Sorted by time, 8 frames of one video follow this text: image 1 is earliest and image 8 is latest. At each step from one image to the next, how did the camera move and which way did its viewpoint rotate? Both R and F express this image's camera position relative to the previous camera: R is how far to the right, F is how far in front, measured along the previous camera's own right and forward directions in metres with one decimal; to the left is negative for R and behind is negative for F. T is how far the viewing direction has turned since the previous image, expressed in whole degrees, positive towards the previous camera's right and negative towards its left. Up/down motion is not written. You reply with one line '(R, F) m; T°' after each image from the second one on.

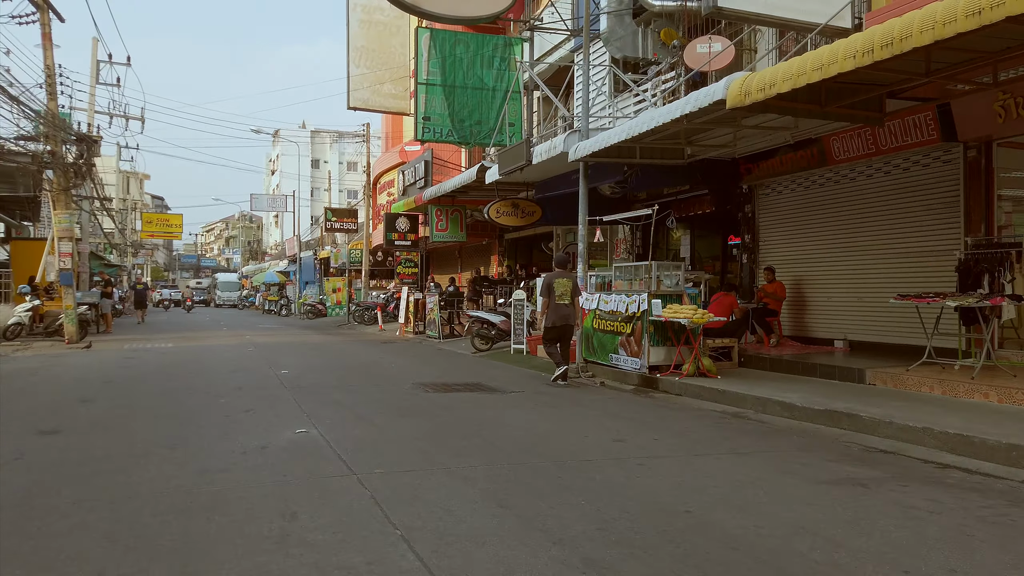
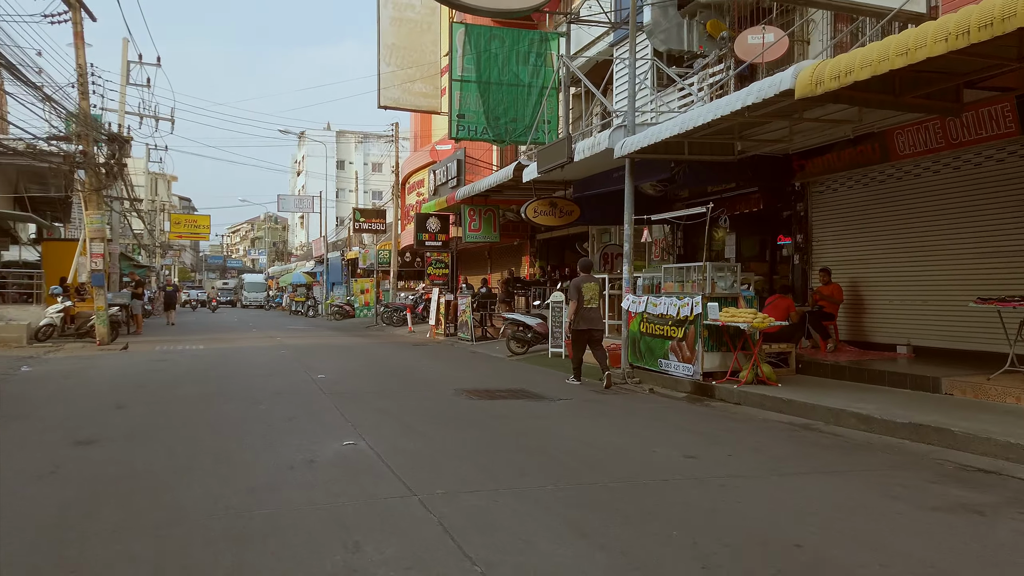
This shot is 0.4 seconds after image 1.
(-0.3, +0.4) m; -2°
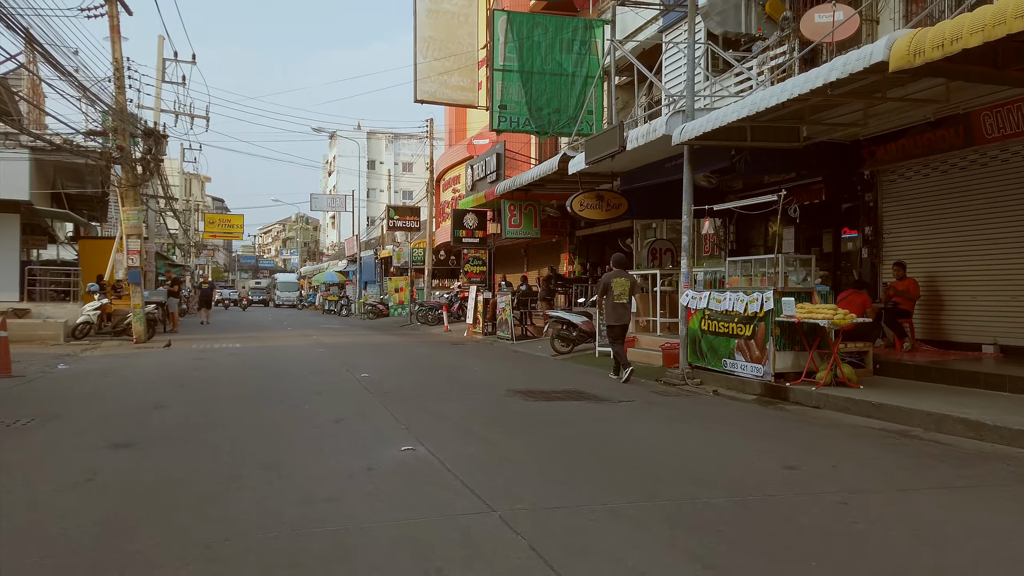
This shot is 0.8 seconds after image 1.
(-0.3, +0.6) m; -2°
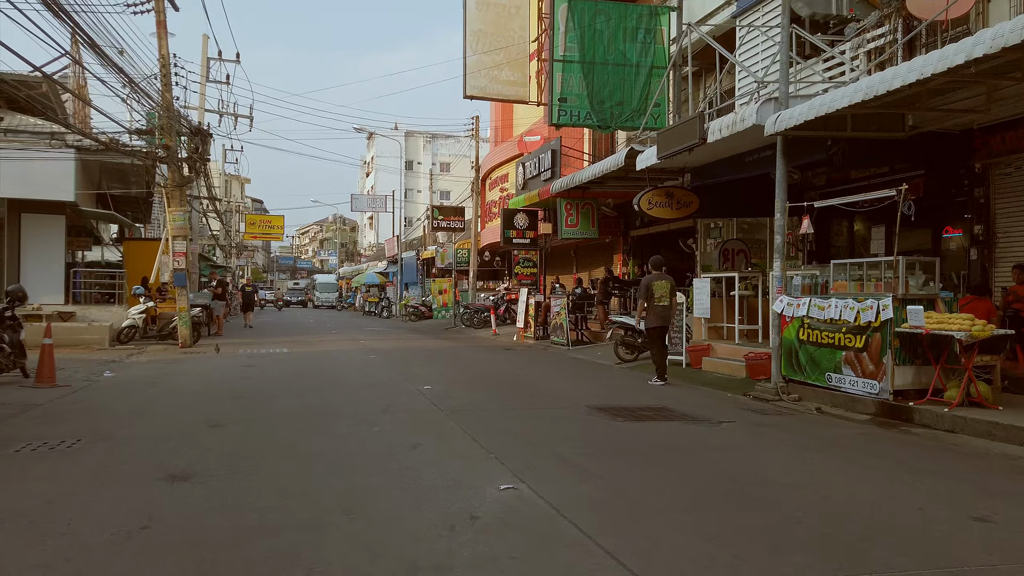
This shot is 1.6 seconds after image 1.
(-0.6, +0.9) m; -3°
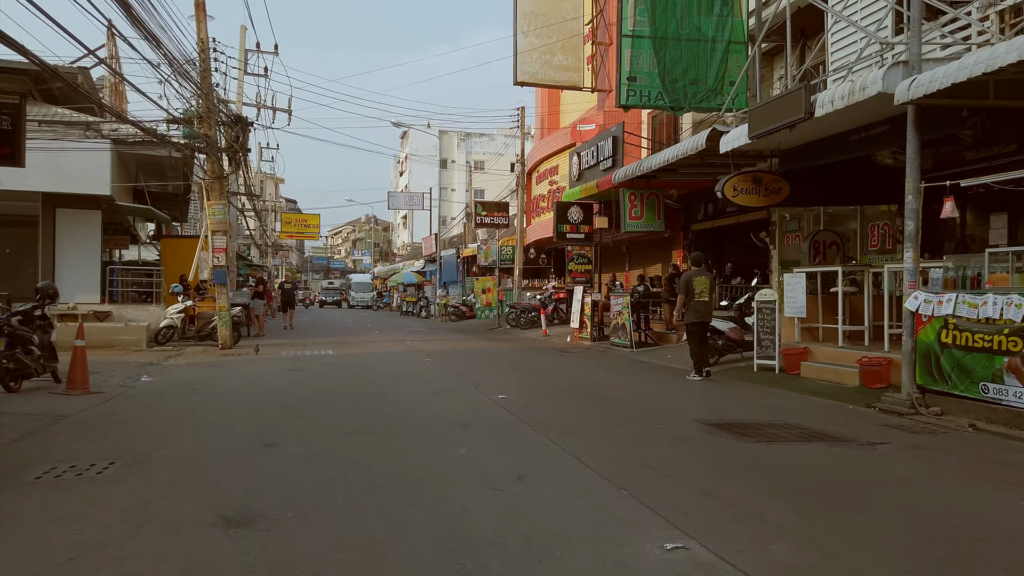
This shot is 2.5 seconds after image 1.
(-0.7, +1.2) m; -2°
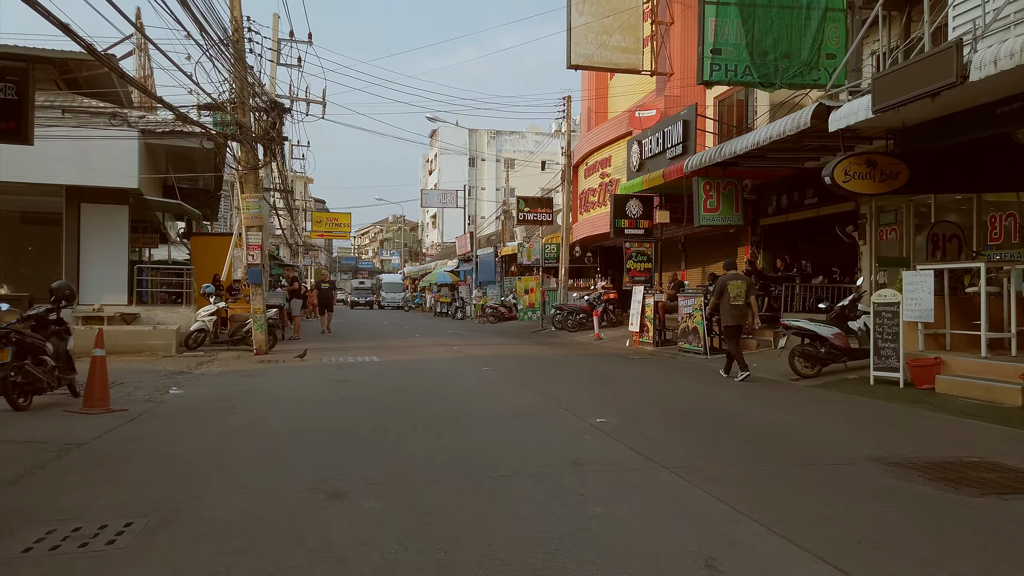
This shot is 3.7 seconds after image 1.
(-0.7, +1.5) m; -2°
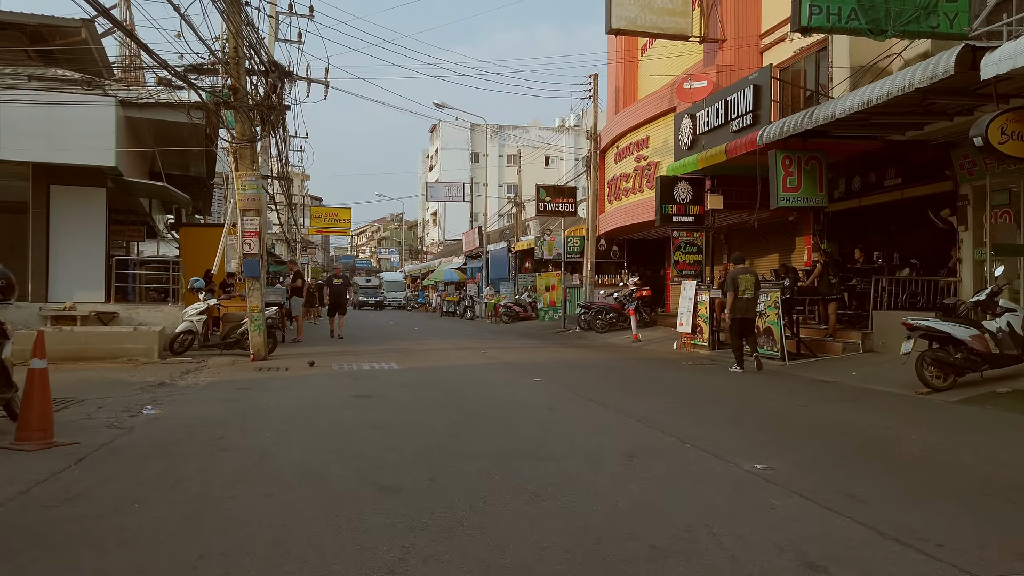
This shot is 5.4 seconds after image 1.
(-0.8, +2.3) m; 0°
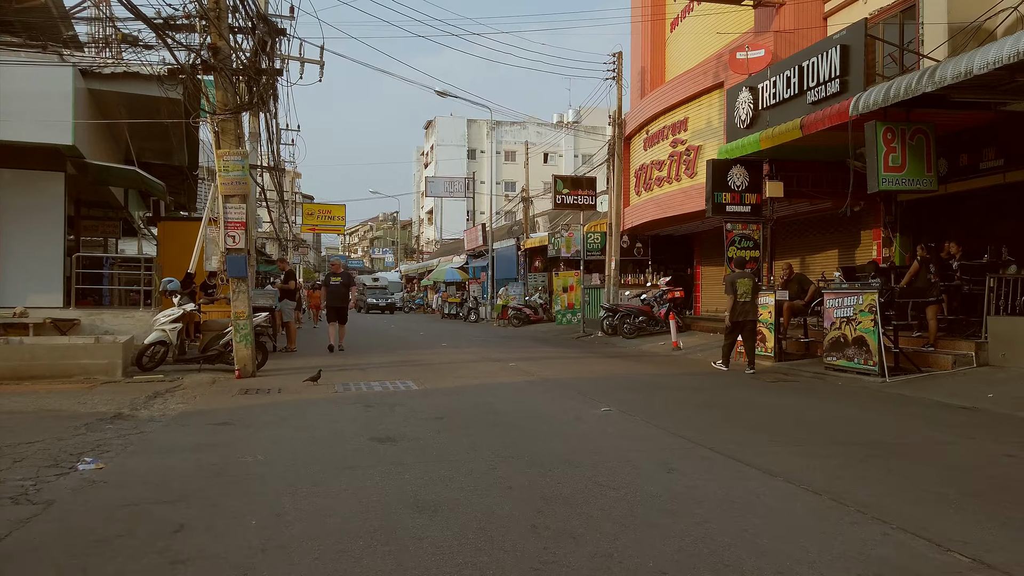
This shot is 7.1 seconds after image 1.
(-0.7, +2.3) m; +1°
